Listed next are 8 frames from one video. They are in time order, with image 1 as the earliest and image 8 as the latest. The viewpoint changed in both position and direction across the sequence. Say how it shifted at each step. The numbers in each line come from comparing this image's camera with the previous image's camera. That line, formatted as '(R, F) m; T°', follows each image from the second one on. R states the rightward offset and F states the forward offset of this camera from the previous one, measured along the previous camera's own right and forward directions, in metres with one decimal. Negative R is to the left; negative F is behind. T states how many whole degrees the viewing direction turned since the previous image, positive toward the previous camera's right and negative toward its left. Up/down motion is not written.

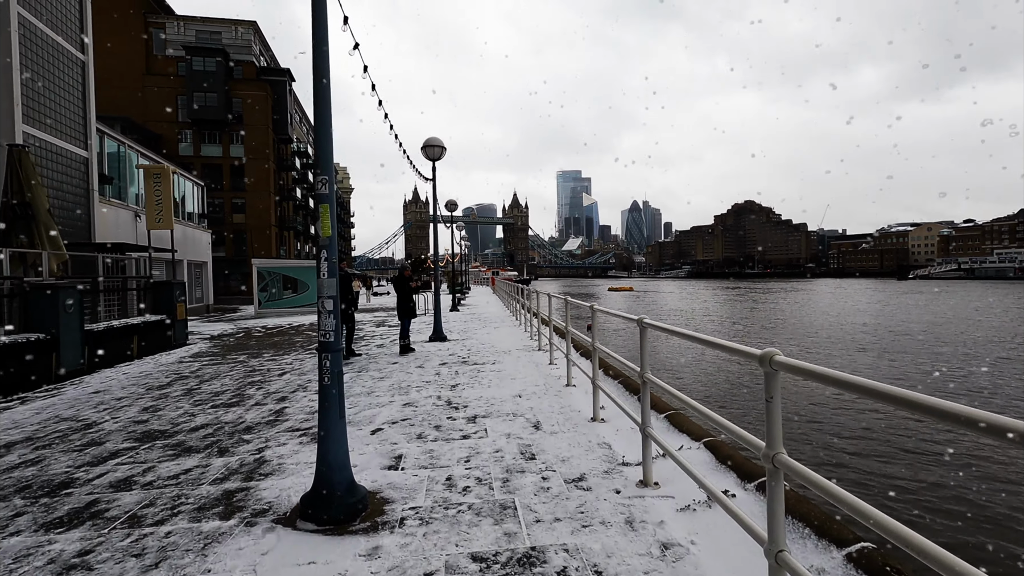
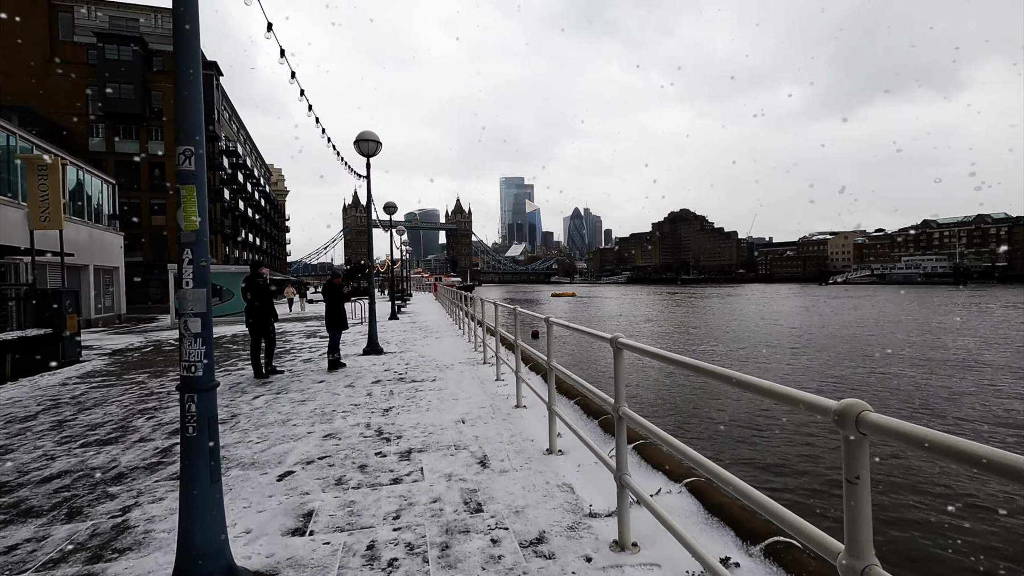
(0.0, +0.7) m; +6°
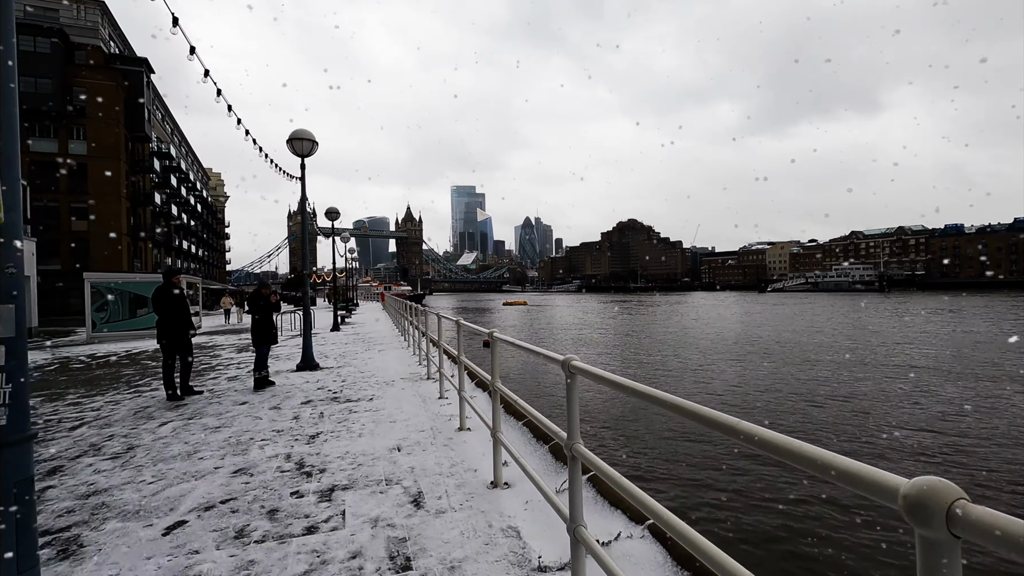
(+0.1, +0.5) m; +5°
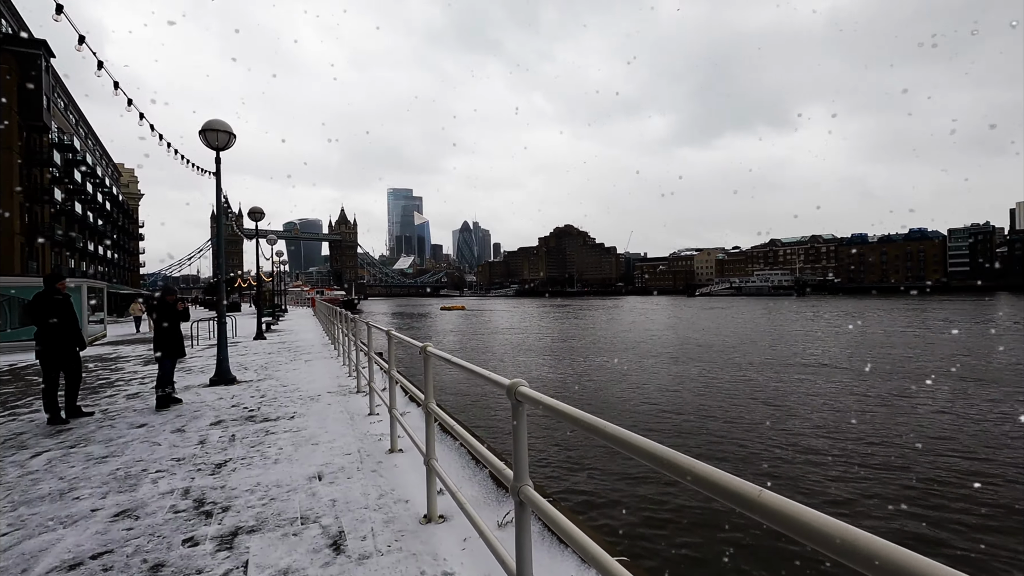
(0.0, +0.4) m; +7°
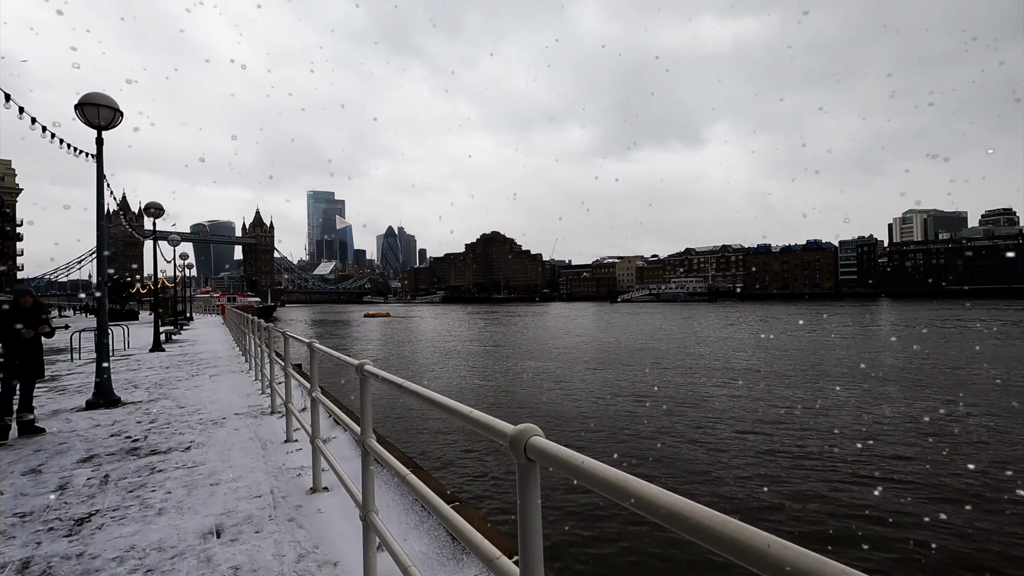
(-0.2, +0.7) m; +8°
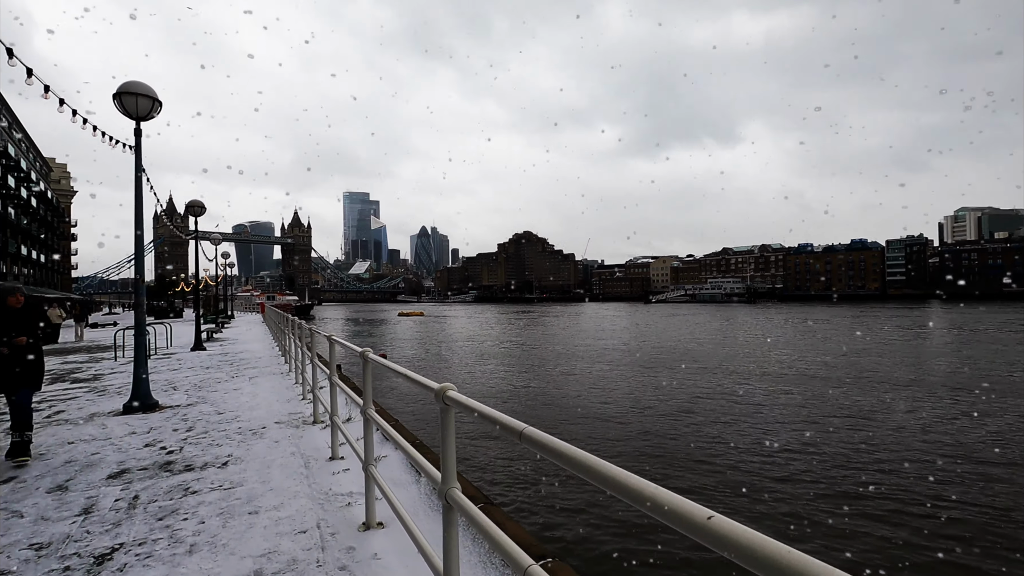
(-0.3, +0.6) m; -3°
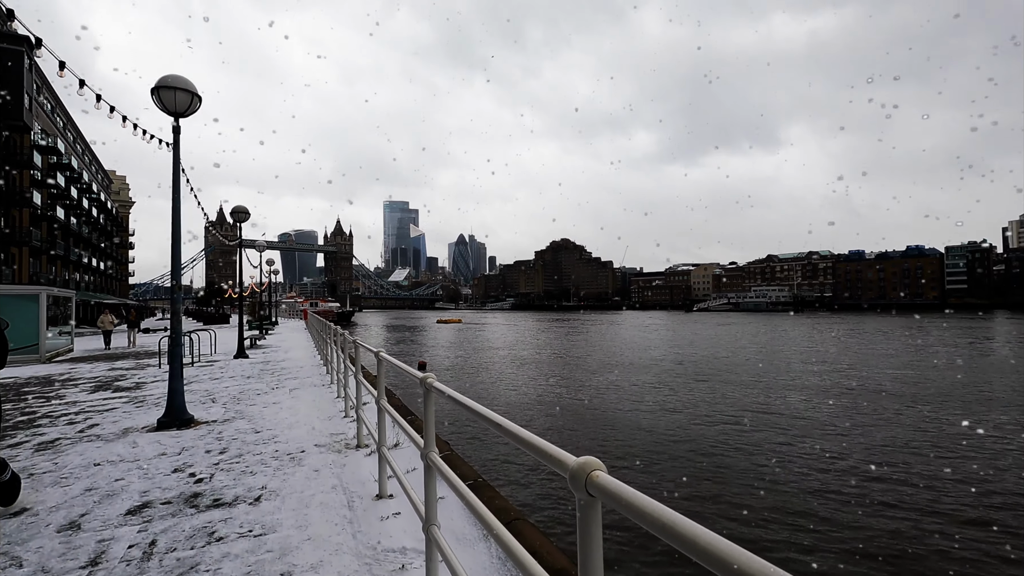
(-0.3, +0.7) m; -4°
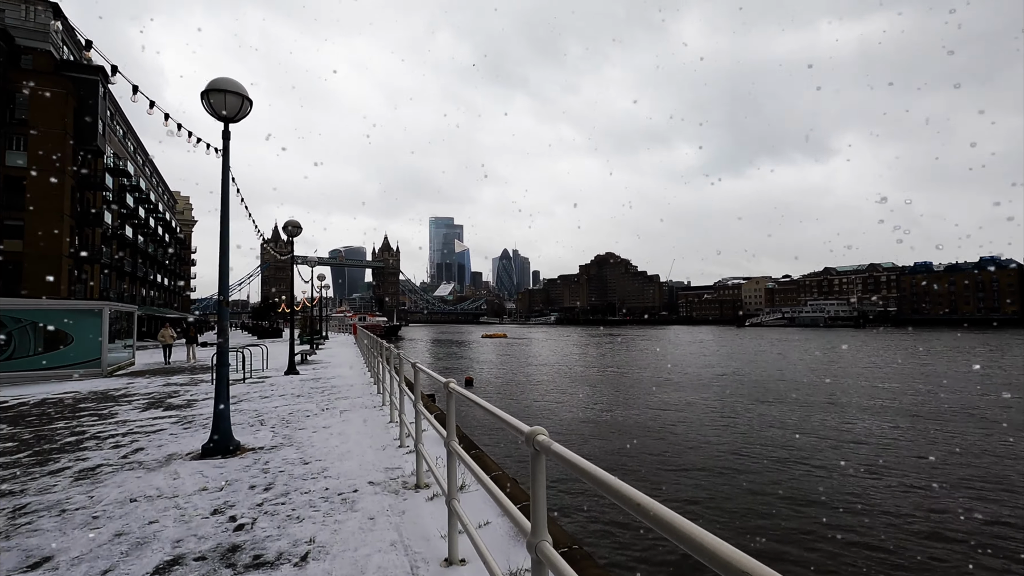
(-0.3, +0.7) m; -5°
